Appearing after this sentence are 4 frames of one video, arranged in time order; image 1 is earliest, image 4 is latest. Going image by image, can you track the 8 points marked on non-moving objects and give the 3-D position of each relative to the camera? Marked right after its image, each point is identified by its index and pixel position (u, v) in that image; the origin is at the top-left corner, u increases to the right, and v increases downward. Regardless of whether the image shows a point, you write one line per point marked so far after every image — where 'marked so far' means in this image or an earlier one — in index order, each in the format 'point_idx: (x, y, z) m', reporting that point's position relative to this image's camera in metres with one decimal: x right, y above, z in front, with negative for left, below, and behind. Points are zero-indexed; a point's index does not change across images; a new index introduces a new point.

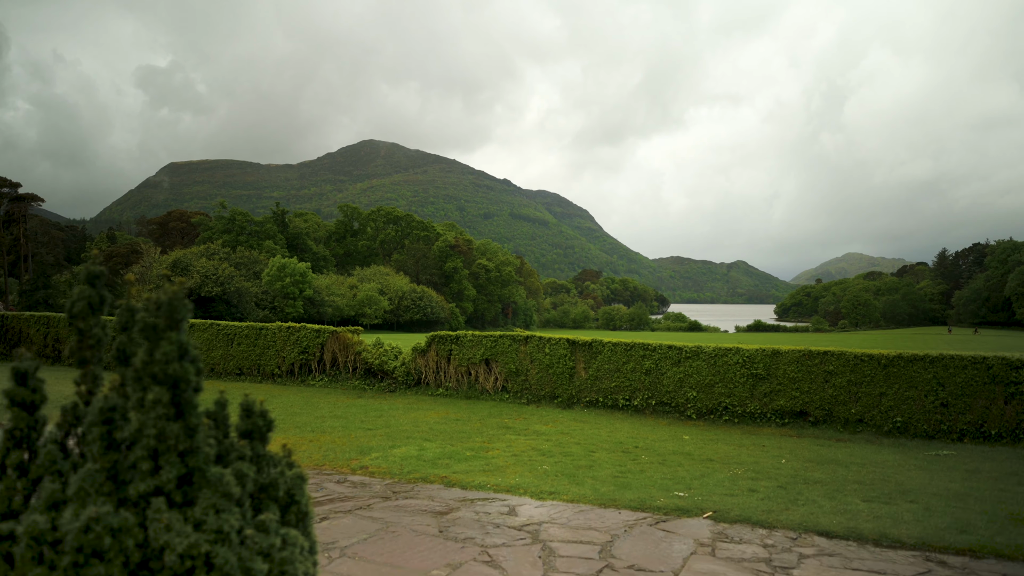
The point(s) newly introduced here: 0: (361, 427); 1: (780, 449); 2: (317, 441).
0: (-4.0, -3.7, +13.5) m
1: (+6.6, -4.0, +12.5) m
2: (-4.7, -3.7, +12.2) m
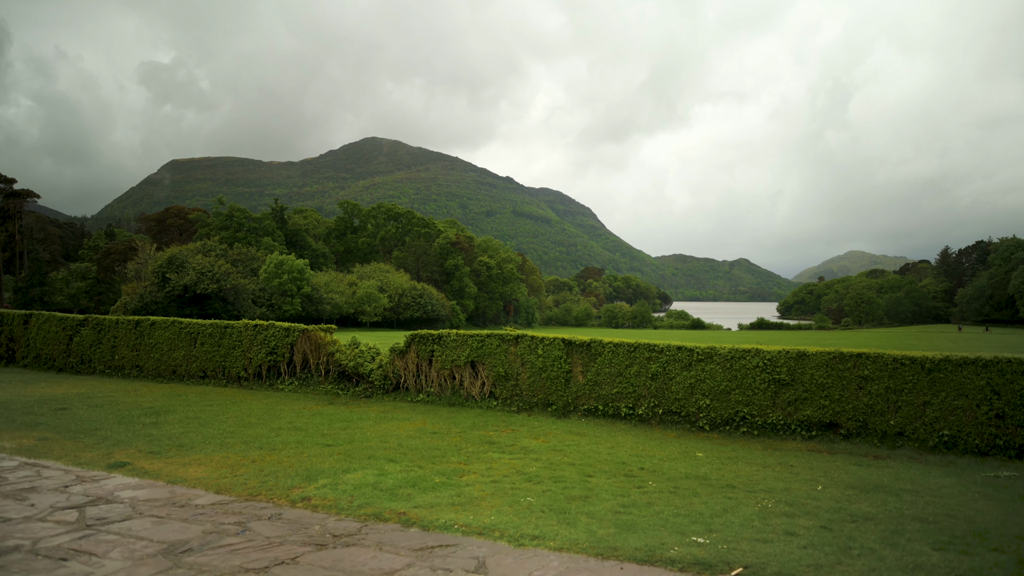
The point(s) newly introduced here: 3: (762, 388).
0: (-4.4, -3.6, +11.6) m
1: (+6.3, -3.8, +10.5) m
2: (-5.1, -3.5, +10.3) m
3: (+6.5, -2.6, +13.1) m
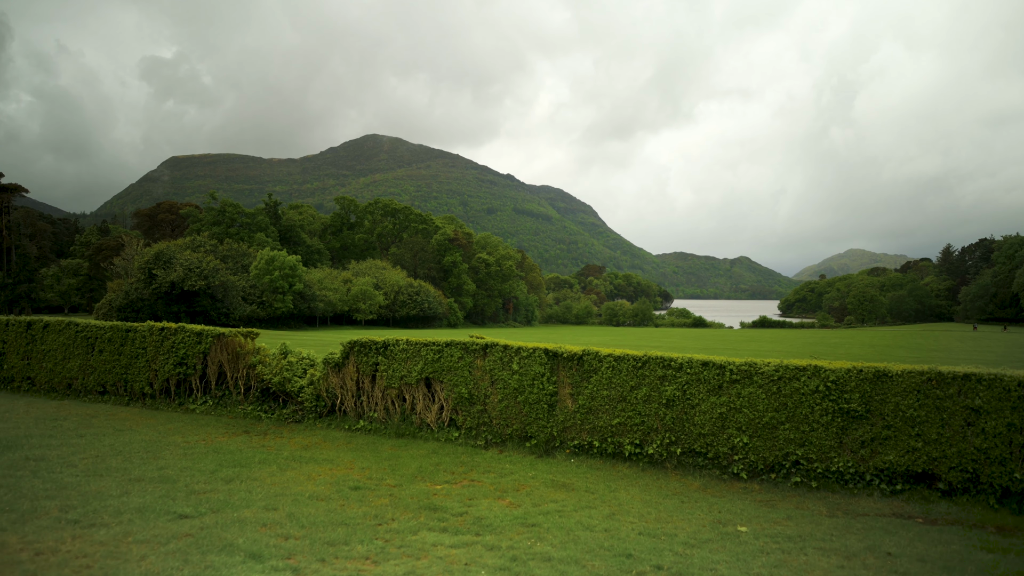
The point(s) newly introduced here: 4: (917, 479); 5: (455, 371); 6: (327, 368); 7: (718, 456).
0: (-5.2, -3.4, +7.8) m
1: (+5.5, -3.7, +6.7) m
2: (-5.9, -3.4, +6.4) m
3: (+5.7, -2.5, +9.3) m
4: (+7.3, -3.4, +9.1) m
5: (-1.3, -1.9, +11.7) m
6: (-4.7, -2.0, +12.9) m
7: (+4.0, -3.3, +9.8) m
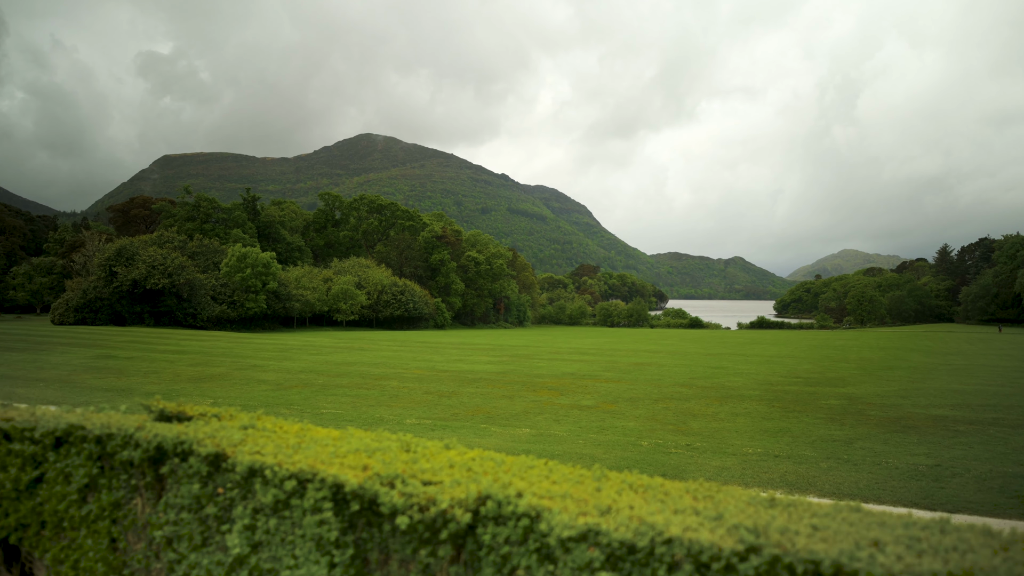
0: (-6.8, -3.2, -0.4) m
1: (+3.8, -3.4, -1.4) m
2: (-7.5, -3.1, -1.7) m
3: (+4.1, -2.2, +1.2) m
4: (+5.6, -3.2, +1.0) m
5: (-3.0, -1.7, +3.5) m
6: (-6.4, -1.8, +4.7) m
7: (+2.3, -3.0, +1.7) m
